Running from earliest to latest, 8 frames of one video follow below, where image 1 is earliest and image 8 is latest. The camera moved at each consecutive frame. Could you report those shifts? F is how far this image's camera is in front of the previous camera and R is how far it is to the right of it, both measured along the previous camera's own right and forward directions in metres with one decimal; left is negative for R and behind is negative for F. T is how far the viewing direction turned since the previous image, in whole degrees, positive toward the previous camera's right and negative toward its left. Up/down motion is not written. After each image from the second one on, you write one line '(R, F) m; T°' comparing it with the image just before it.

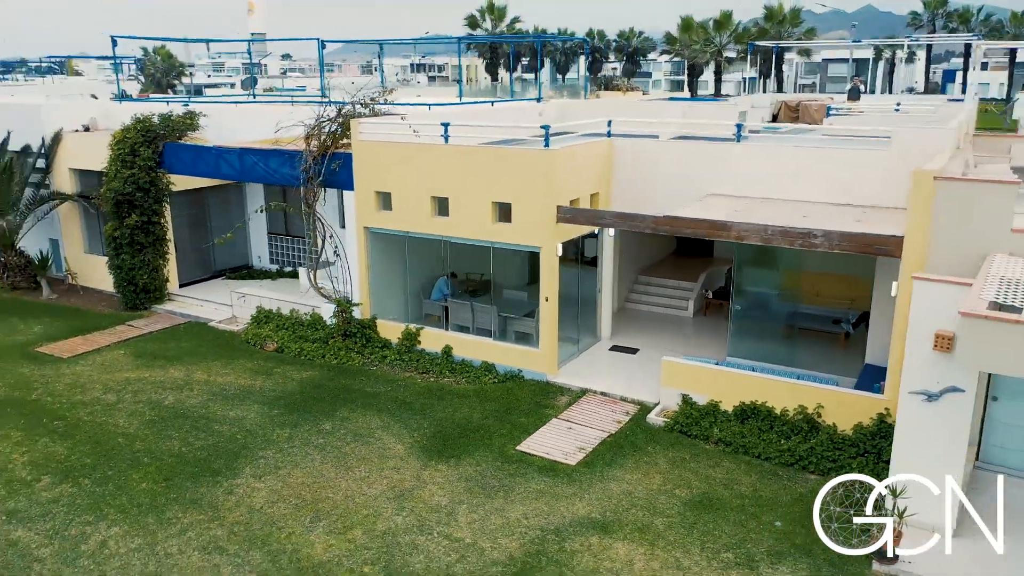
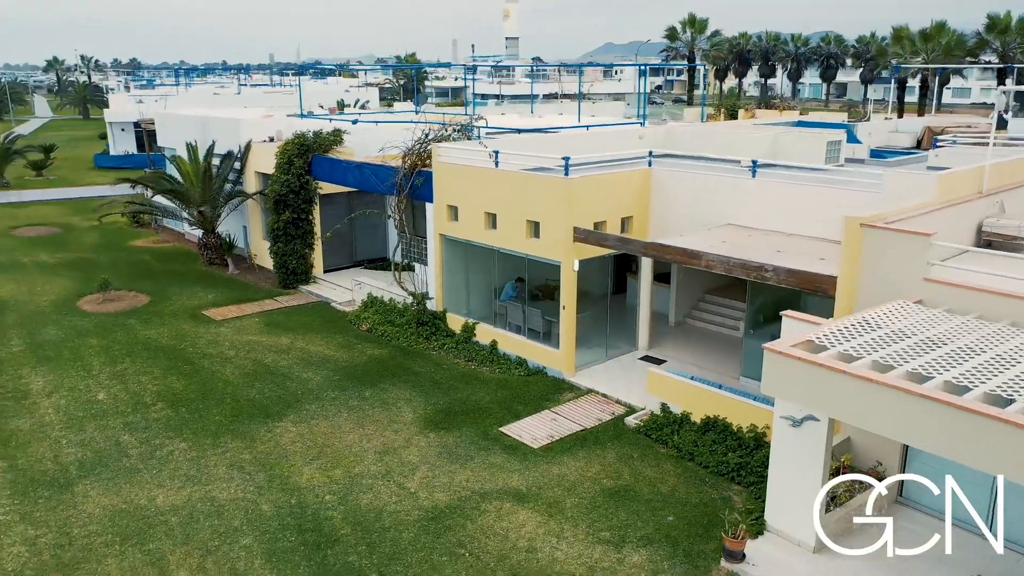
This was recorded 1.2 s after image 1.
(+3.7, -1.4) m; -17°
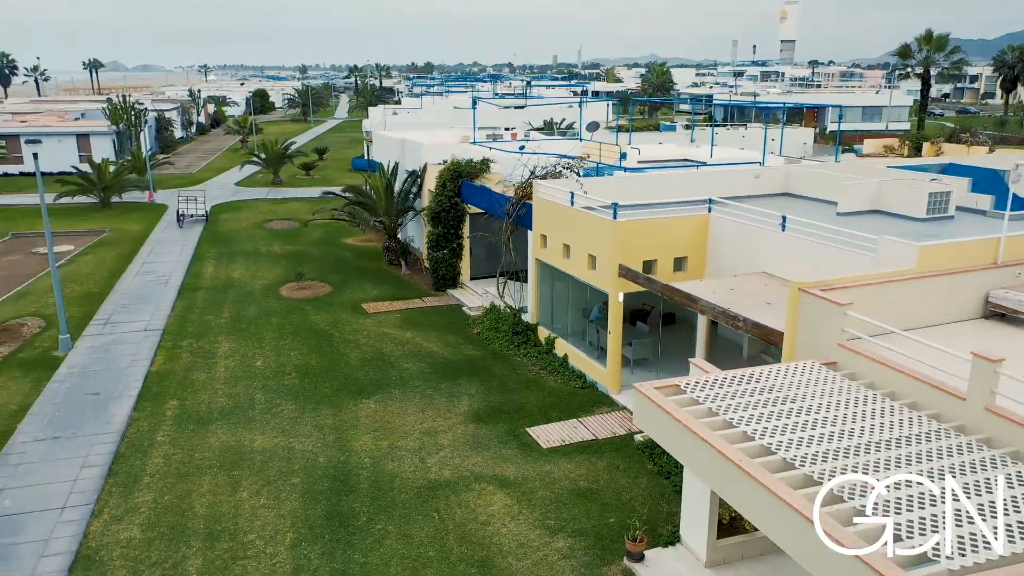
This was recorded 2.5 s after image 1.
(+4.0, -1.8) m; -18°
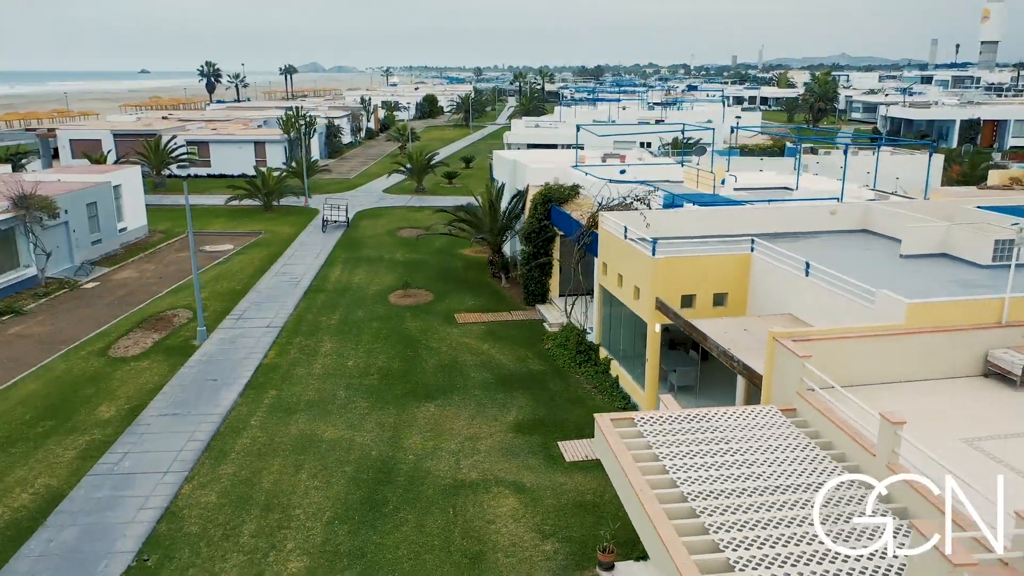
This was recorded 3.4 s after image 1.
(+2.5, -1.4) m; -12°
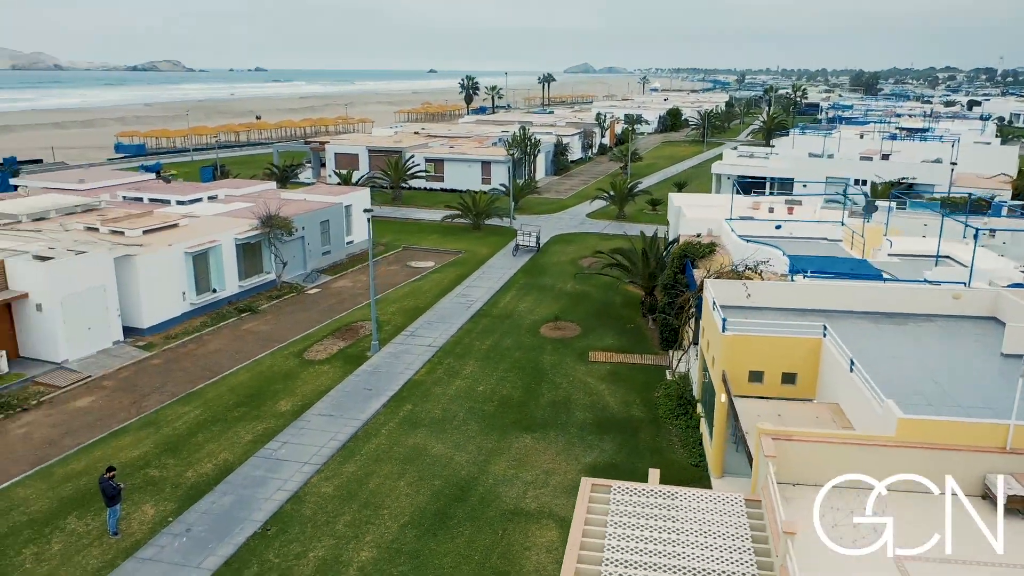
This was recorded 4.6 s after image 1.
(+3.8, -2.0) m; -18°
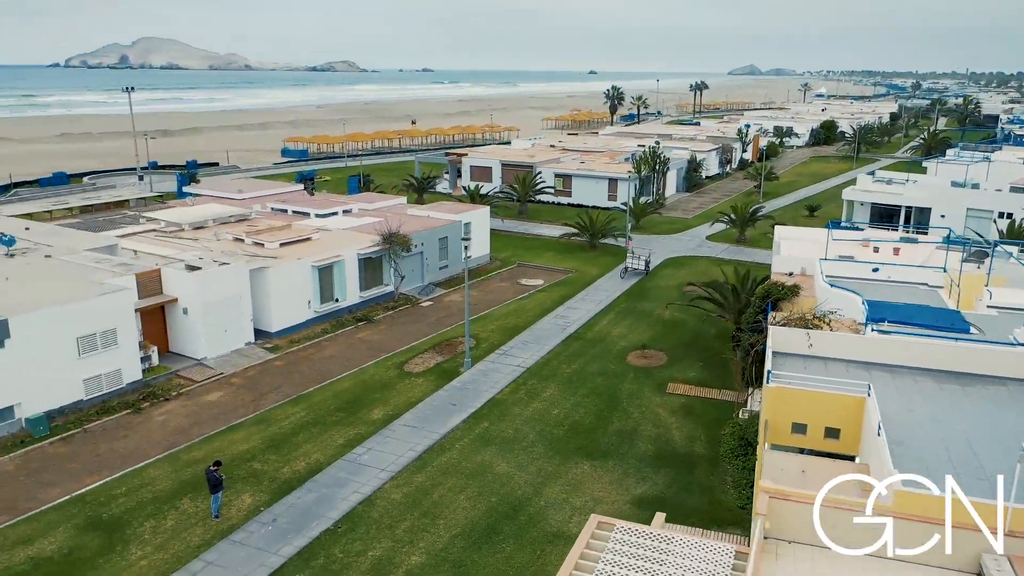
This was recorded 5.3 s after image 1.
(+2.2, -1.4) m; -11°
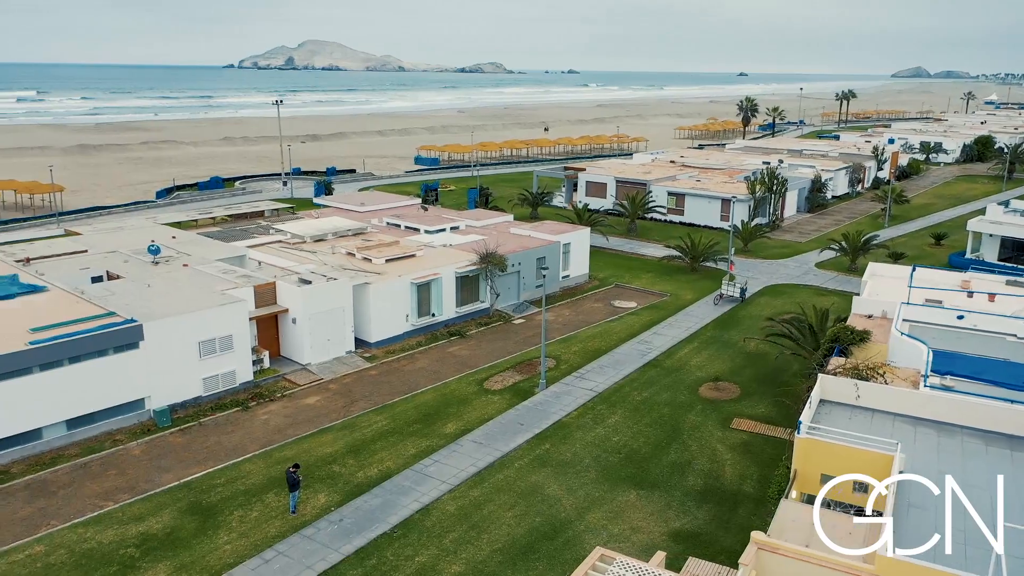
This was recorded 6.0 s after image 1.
(+2.3, -1.5) m; -10°
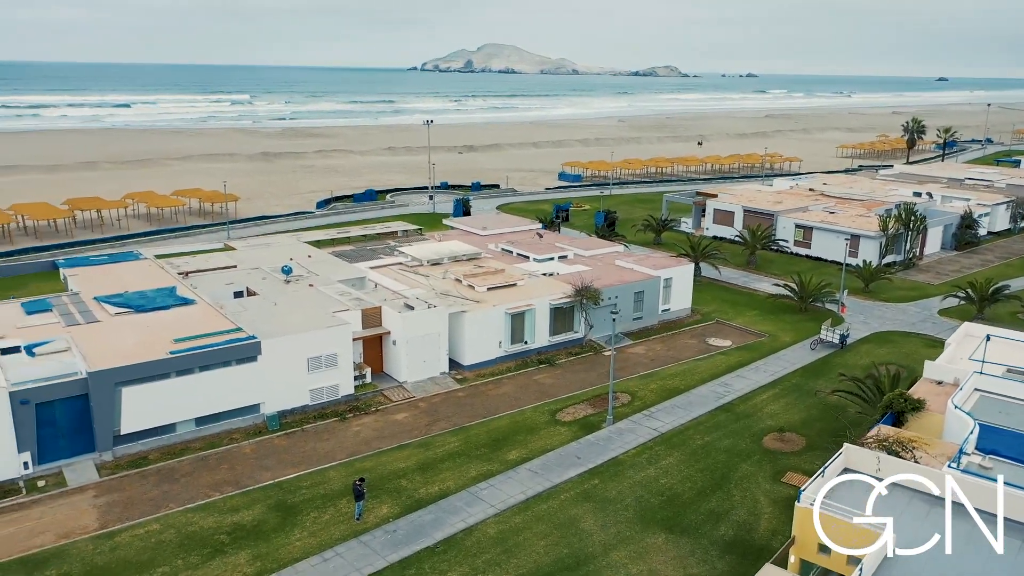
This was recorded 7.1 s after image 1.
(+3.6, -2.1) m; -12°
